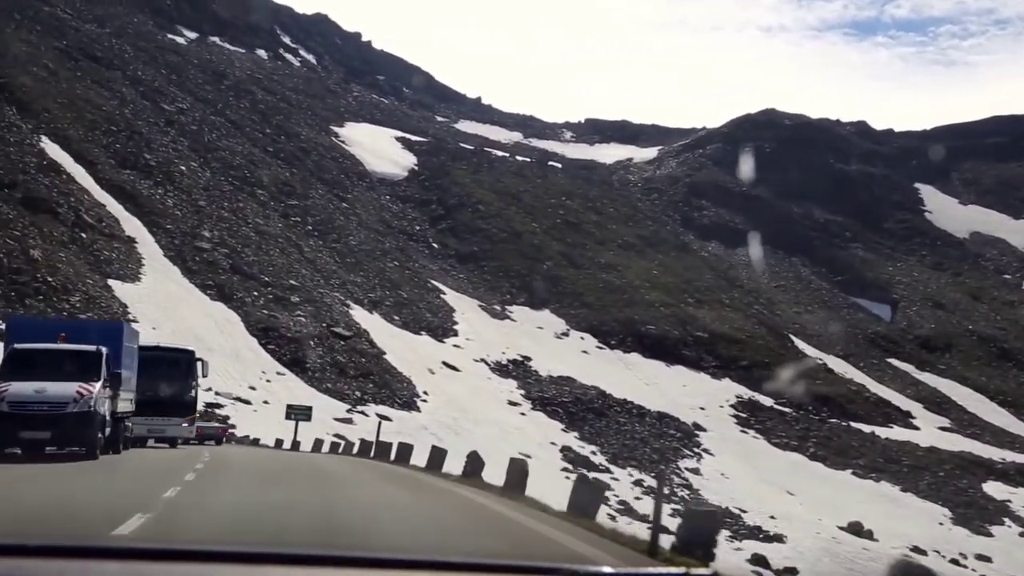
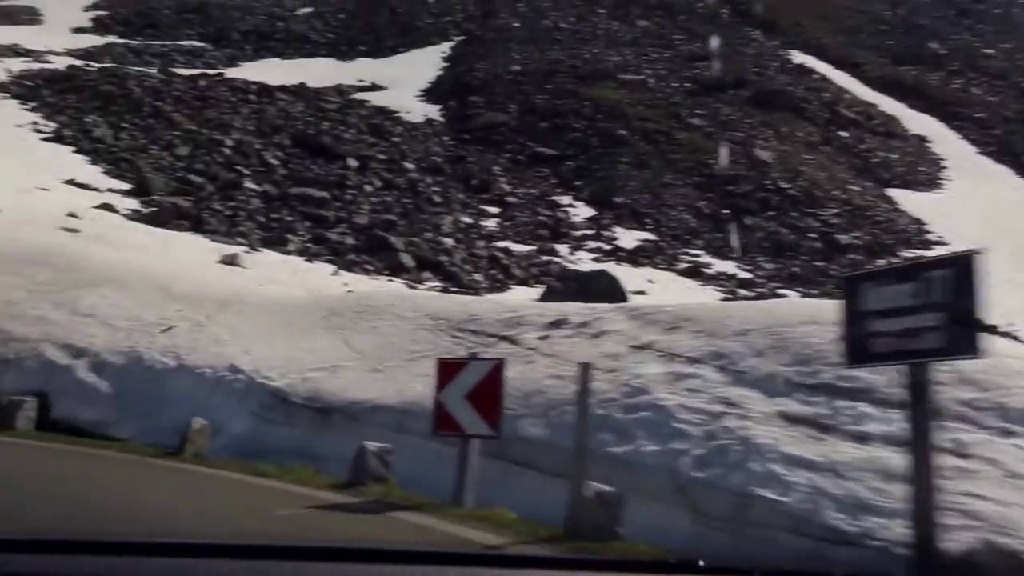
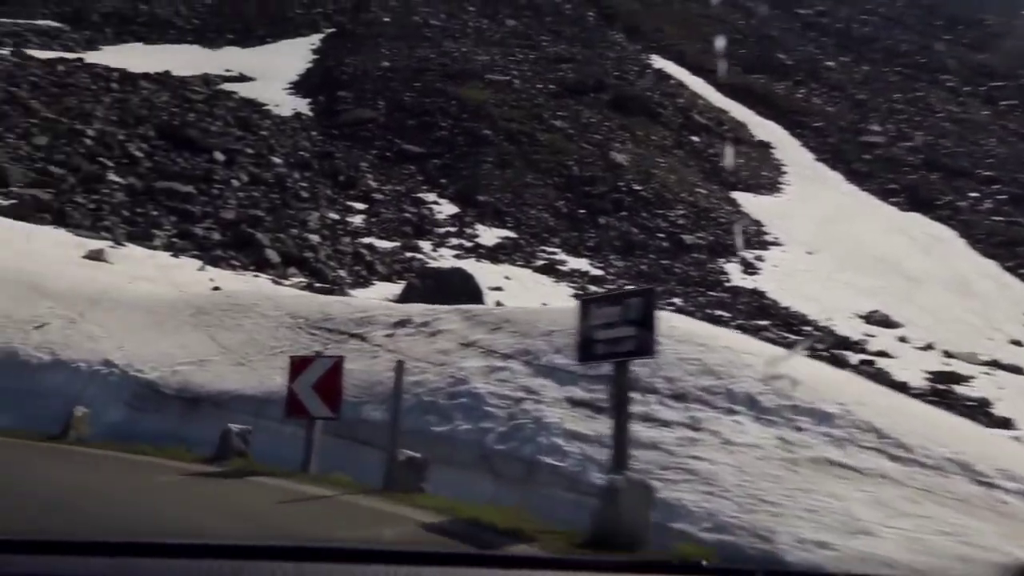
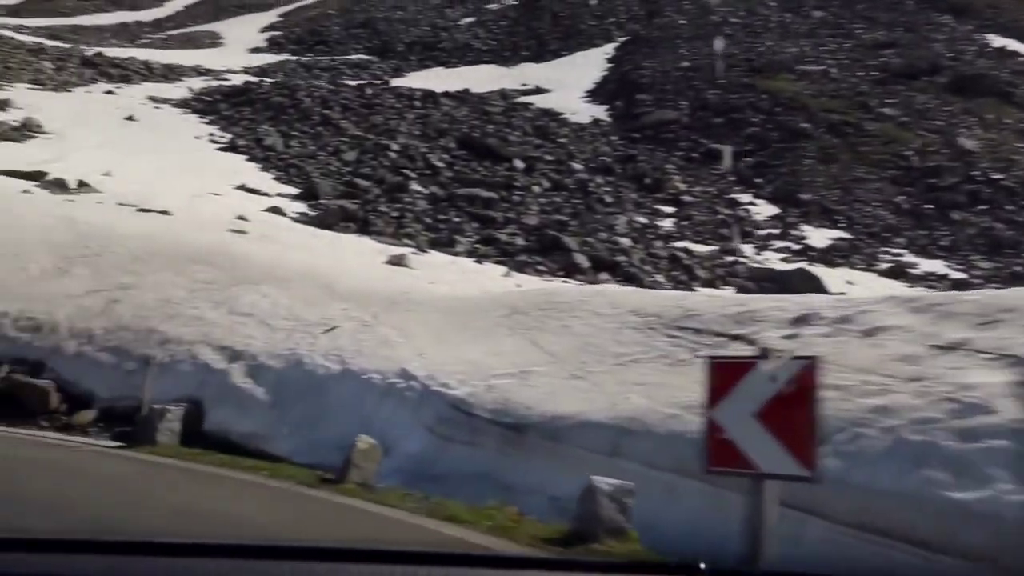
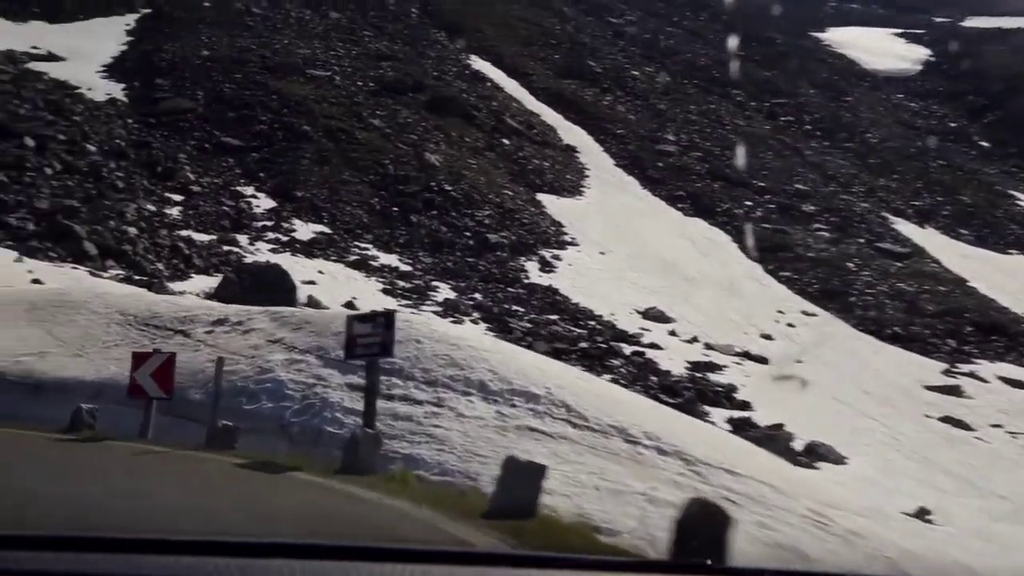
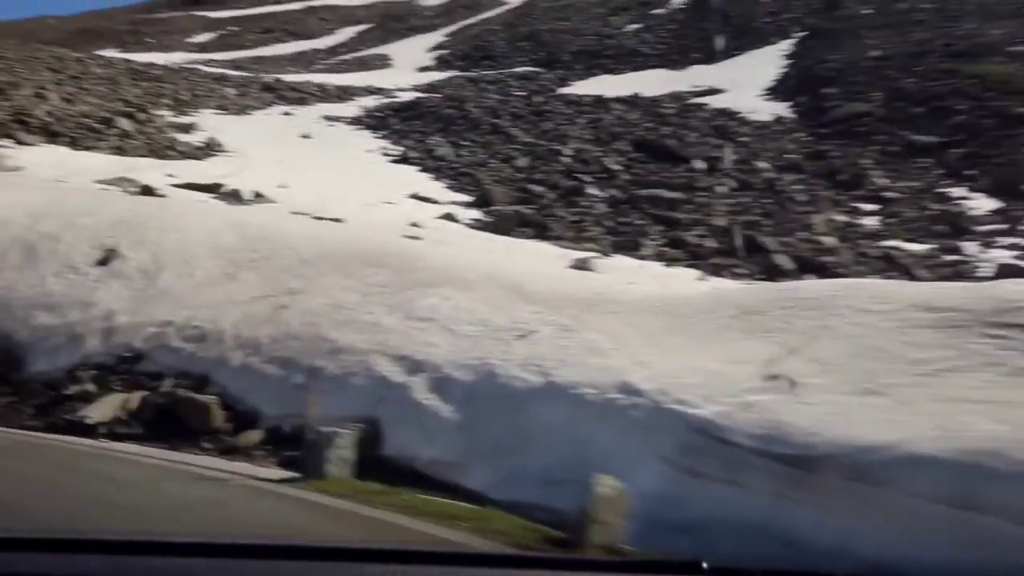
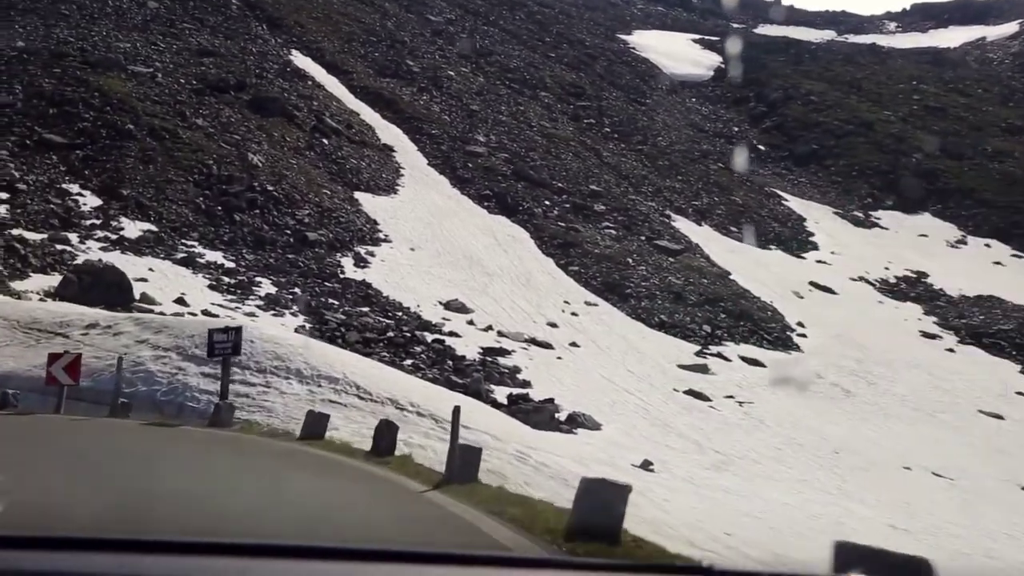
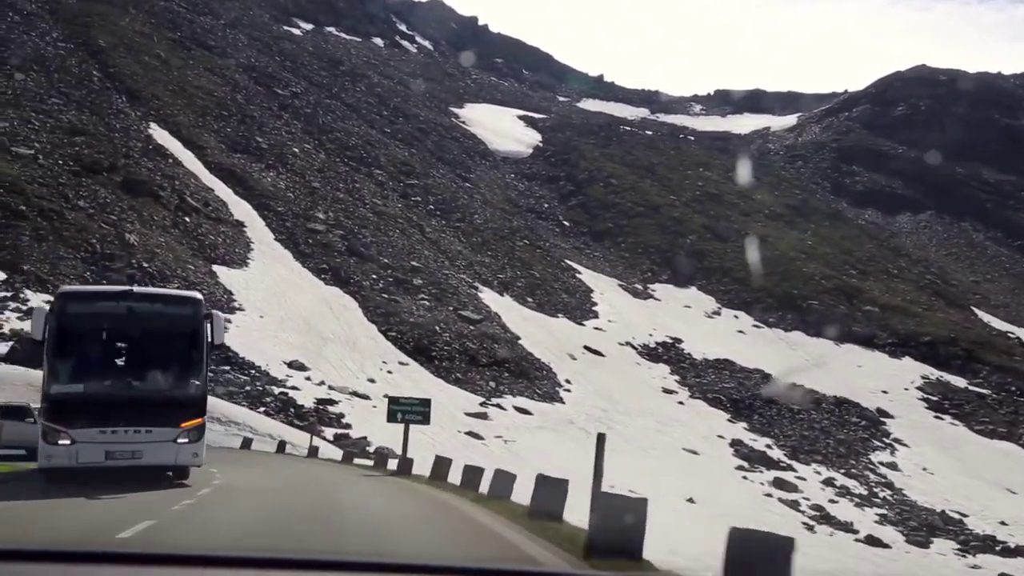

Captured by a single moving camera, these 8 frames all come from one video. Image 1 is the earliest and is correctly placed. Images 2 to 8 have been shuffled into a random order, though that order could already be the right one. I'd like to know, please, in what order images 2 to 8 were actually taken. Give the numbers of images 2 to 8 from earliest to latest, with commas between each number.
8, 7, 5, 3, 2, 4, 6
